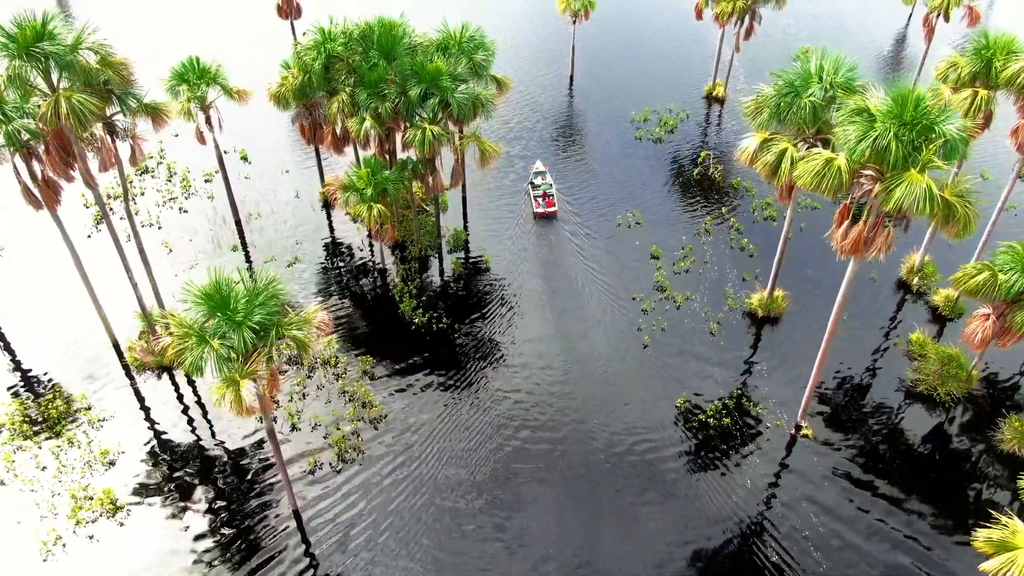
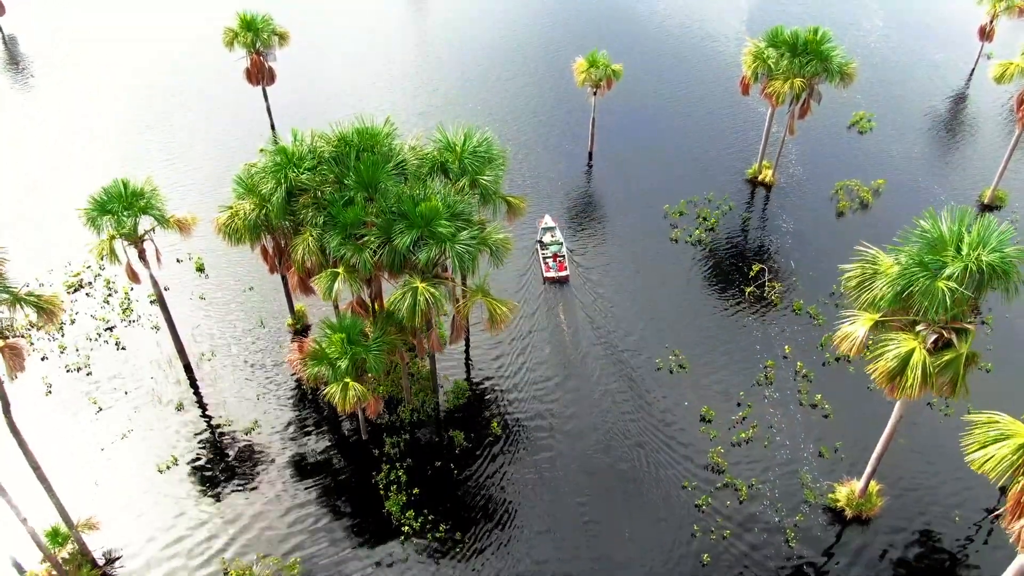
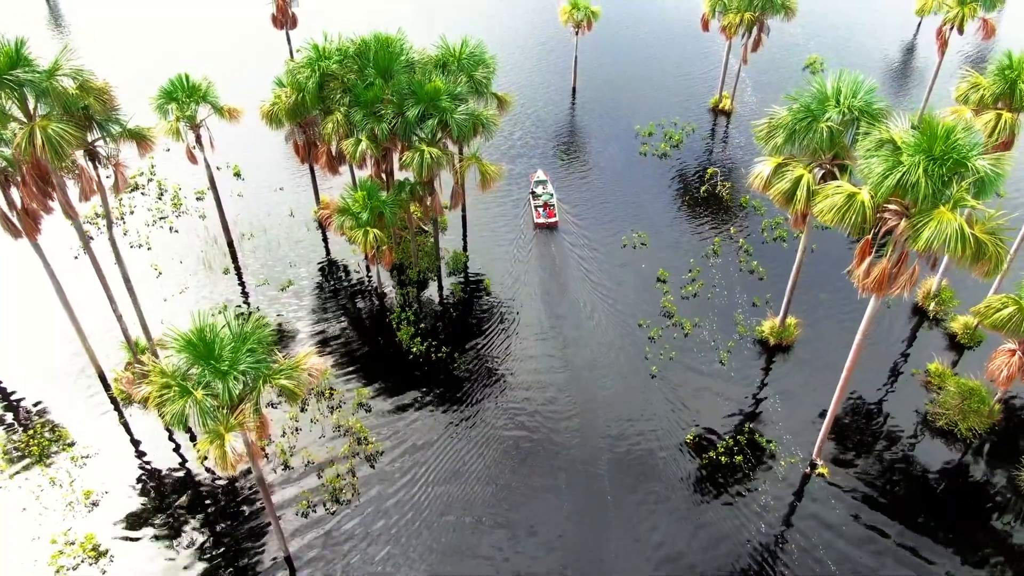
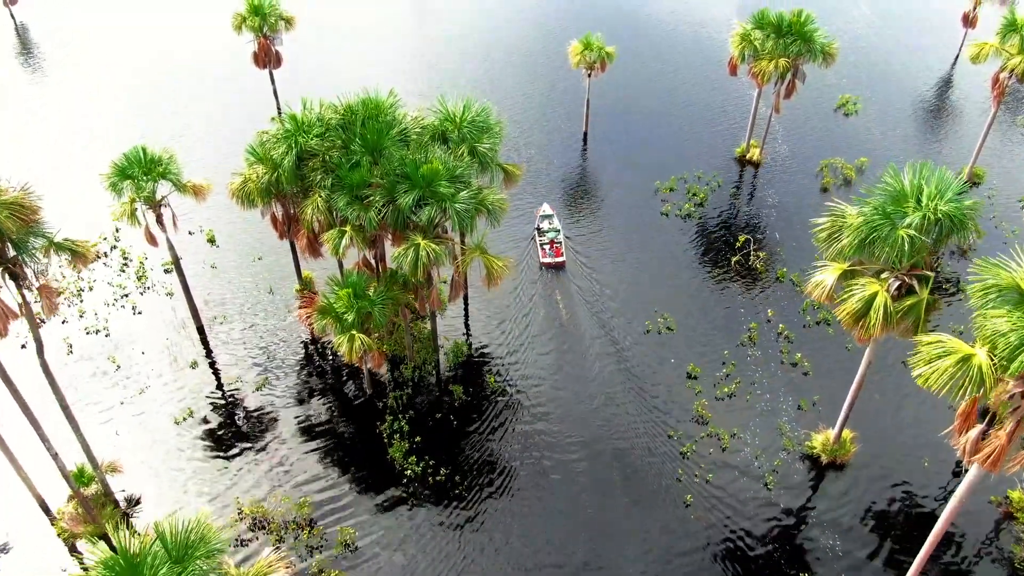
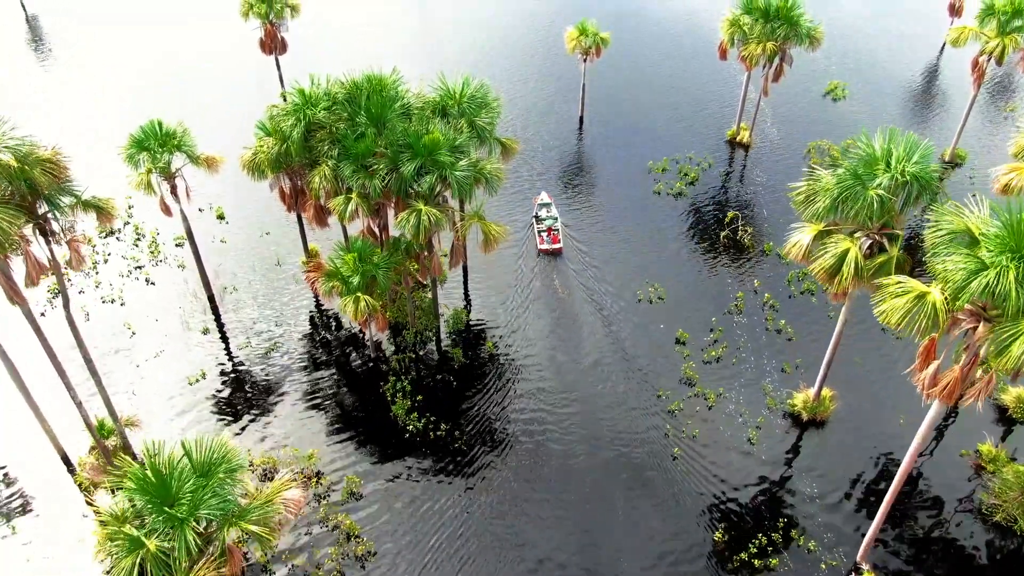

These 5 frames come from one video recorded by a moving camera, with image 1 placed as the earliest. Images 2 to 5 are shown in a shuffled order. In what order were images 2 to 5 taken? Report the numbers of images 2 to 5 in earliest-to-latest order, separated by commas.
3, 5, 4, 2
